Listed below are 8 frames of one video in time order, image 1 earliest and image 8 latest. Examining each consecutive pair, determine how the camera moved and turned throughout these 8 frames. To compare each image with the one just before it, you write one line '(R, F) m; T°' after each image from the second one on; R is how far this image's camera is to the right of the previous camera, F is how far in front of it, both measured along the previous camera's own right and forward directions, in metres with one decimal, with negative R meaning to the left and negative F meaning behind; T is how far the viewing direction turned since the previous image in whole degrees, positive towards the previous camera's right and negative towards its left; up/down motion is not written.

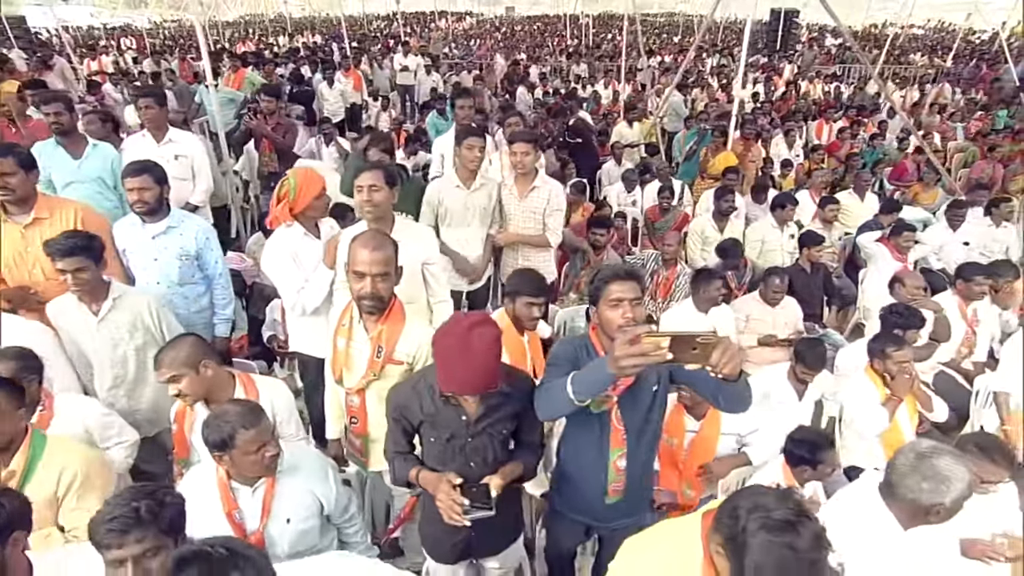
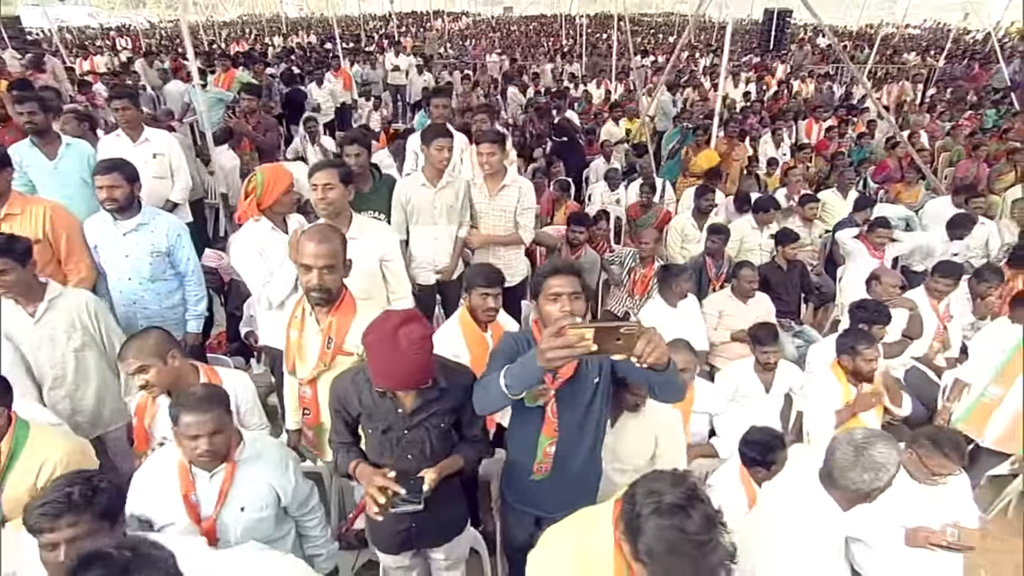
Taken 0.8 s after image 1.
(+0.2, -0.1) m; 0°
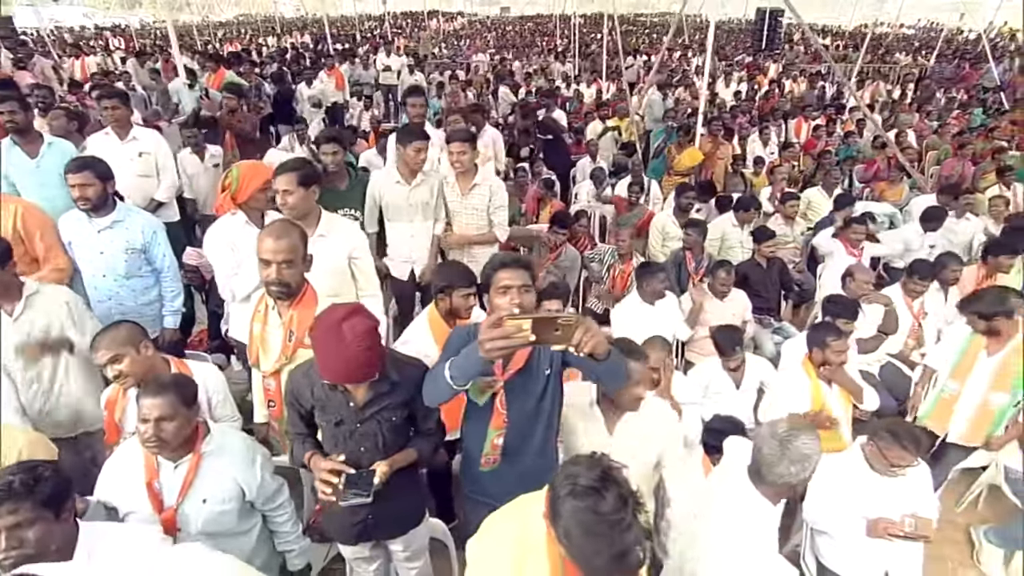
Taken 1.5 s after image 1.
(+0.2, -0.1) m; 0°
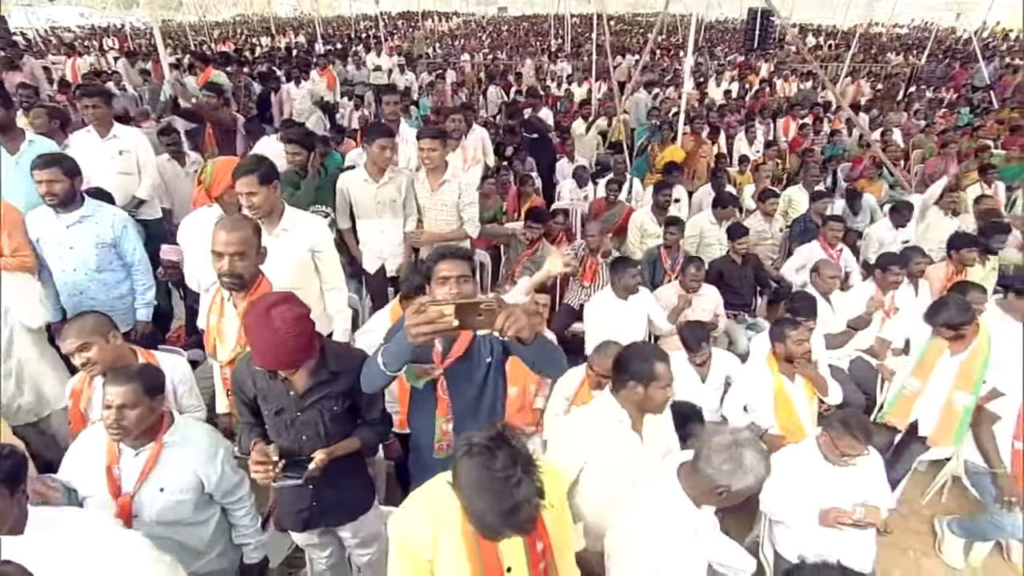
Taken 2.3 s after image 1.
(+0.2, -0.1) m; 0°
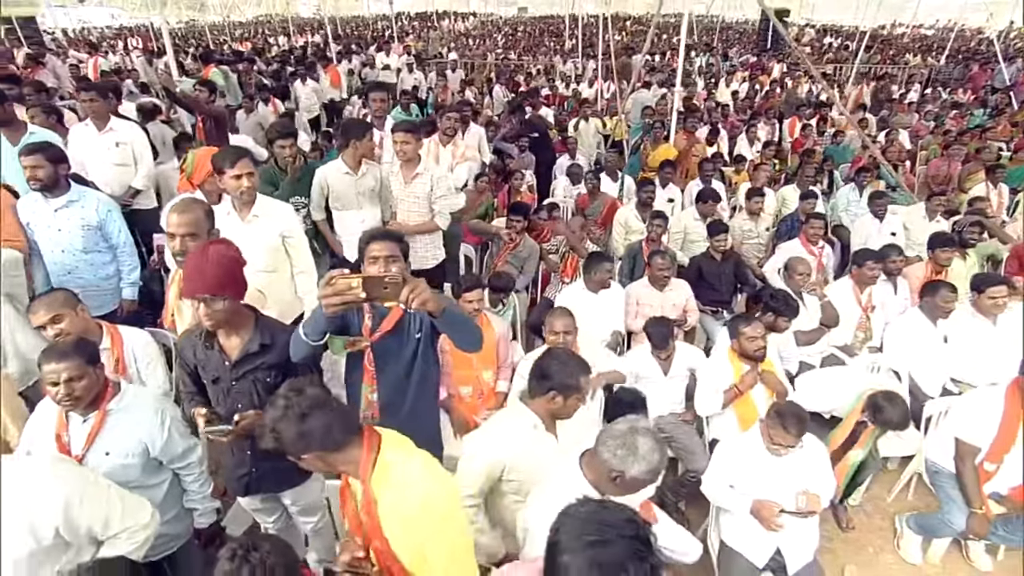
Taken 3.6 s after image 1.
(+0.3, -0.1) m; -2°
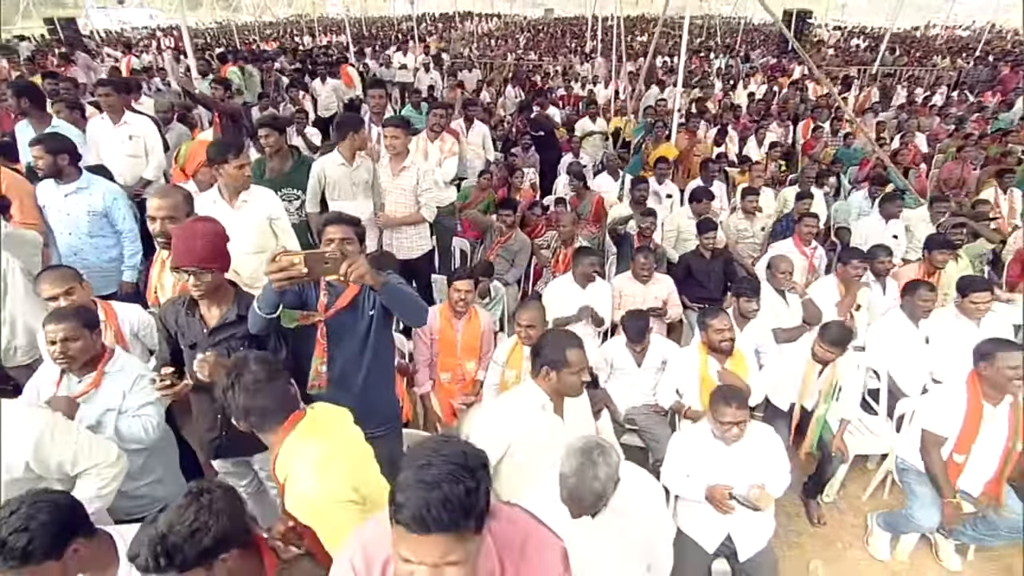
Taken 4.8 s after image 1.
(+0.3, -0.2) m; -3°
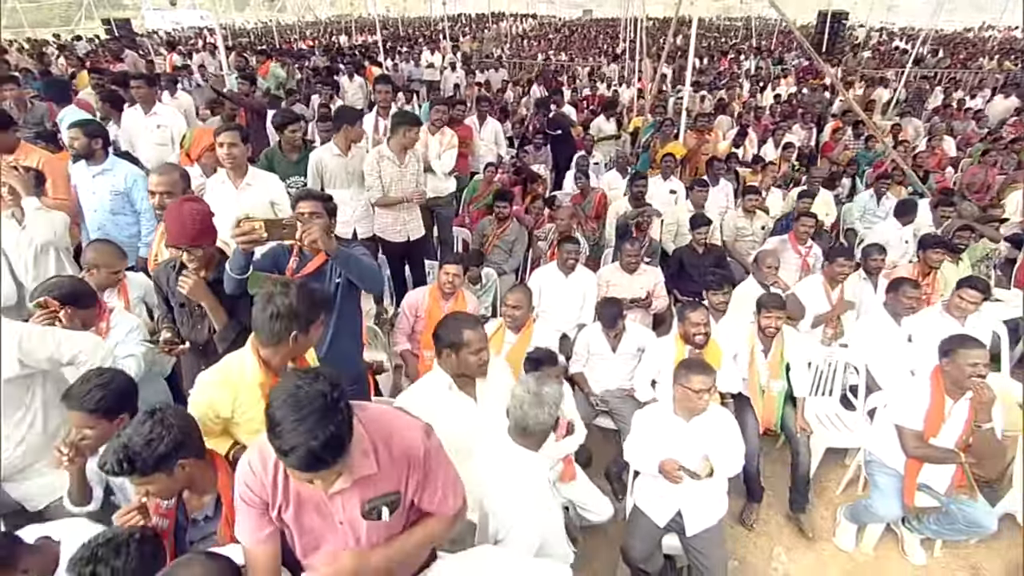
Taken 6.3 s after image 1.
(+0.4, -0.2) m; -4°
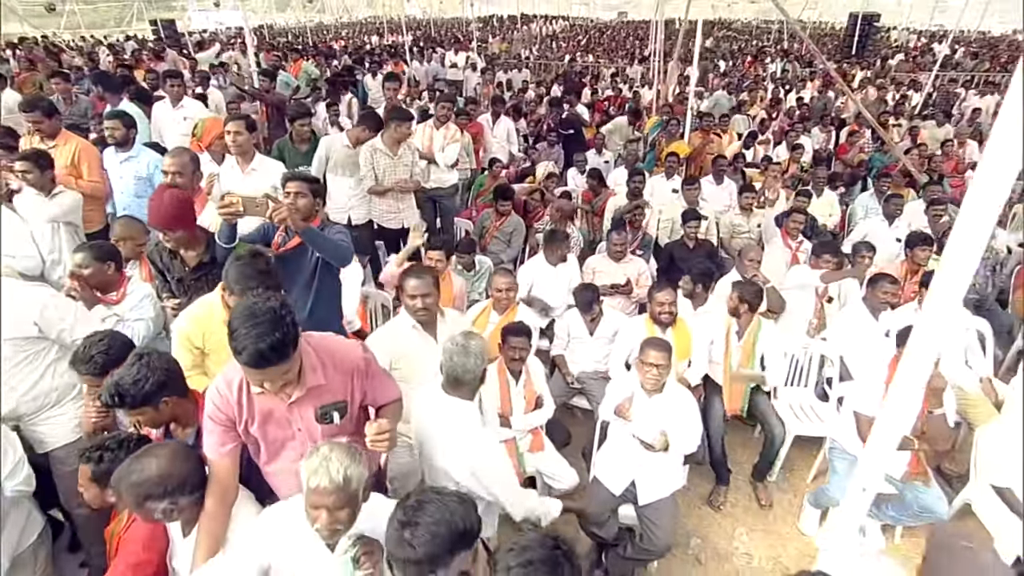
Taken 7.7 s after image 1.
(+0.4, -0.2) m; -3°
